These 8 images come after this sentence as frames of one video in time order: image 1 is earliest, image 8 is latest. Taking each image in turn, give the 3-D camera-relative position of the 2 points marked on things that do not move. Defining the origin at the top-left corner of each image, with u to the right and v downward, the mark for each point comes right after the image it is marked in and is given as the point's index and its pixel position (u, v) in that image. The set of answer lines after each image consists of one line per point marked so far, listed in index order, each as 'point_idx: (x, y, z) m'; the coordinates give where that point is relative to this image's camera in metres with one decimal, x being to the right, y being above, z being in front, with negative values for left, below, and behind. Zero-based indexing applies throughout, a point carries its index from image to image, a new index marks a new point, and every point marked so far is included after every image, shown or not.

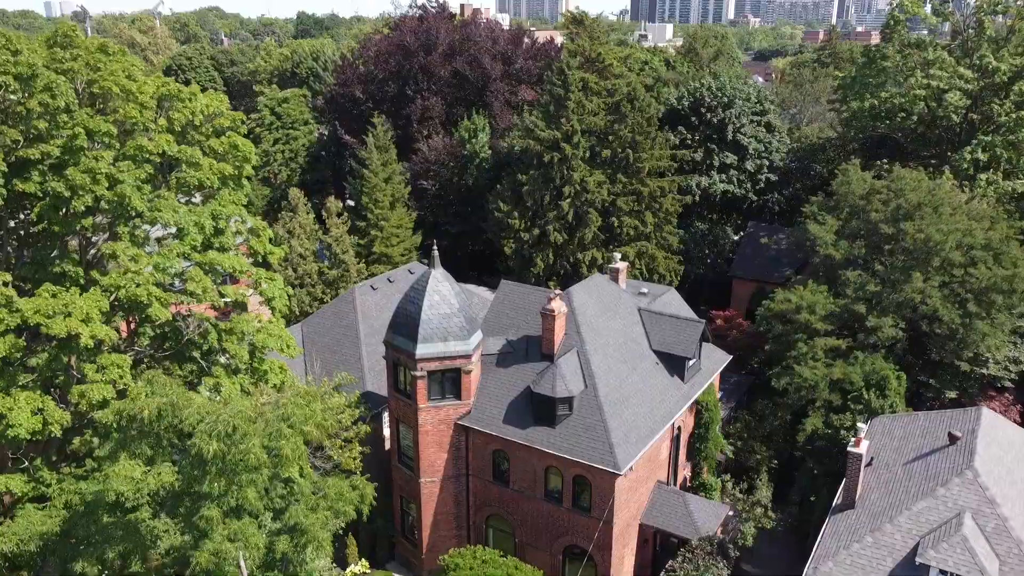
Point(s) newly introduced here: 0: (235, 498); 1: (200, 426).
0: (-4.5, -3.3, +13.2) m
1: (-5.0, -2.1, +12.9) m
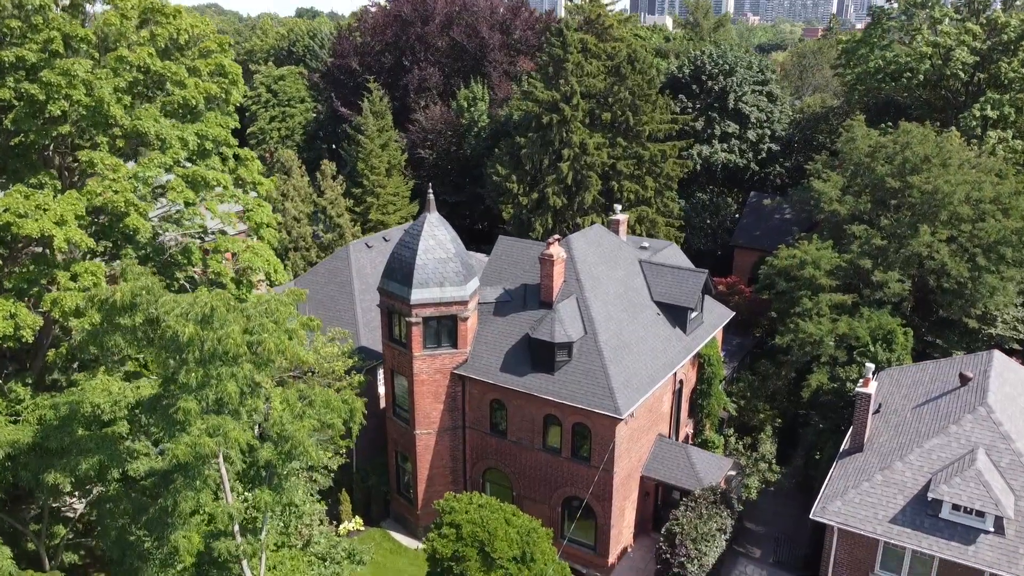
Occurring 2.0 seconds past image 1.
0: (-4.6, -1.5, +12.4) m
1: (-5.1, -0.3, +12.2) m
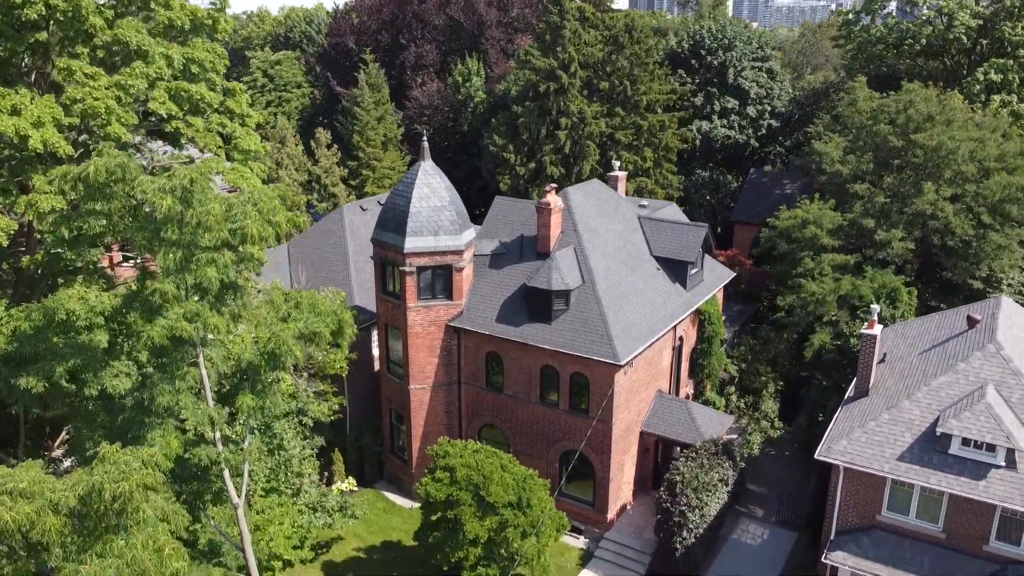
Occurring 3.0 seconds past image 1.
0: (-4.7, +0.2, +11.8) m
1: (-5.2, +1.4, +11.6) m
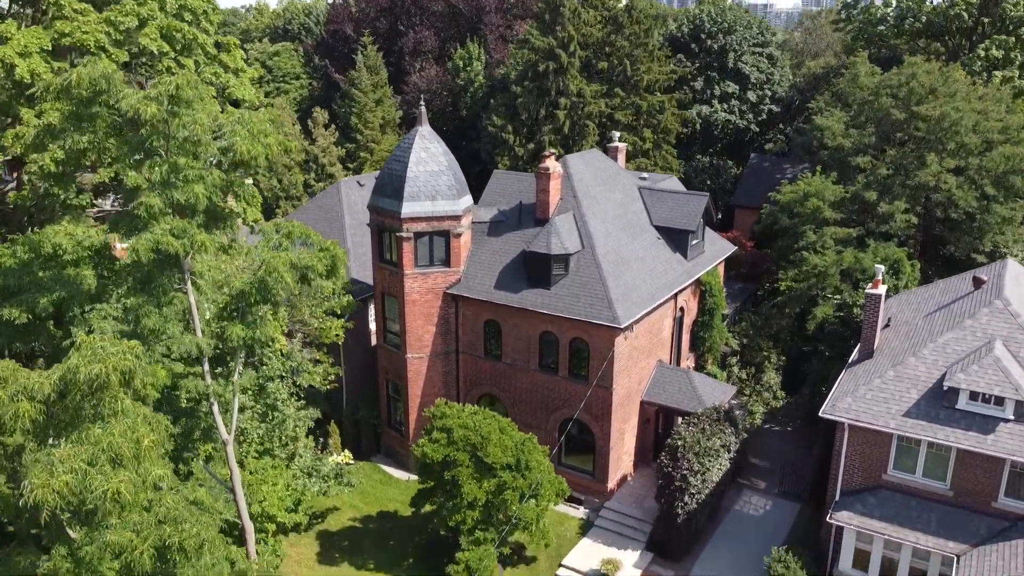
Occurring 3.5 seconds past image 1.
0: (-4.7, +1.4, +11.5) m
1: (-5.2, +2.6, +11.3) m
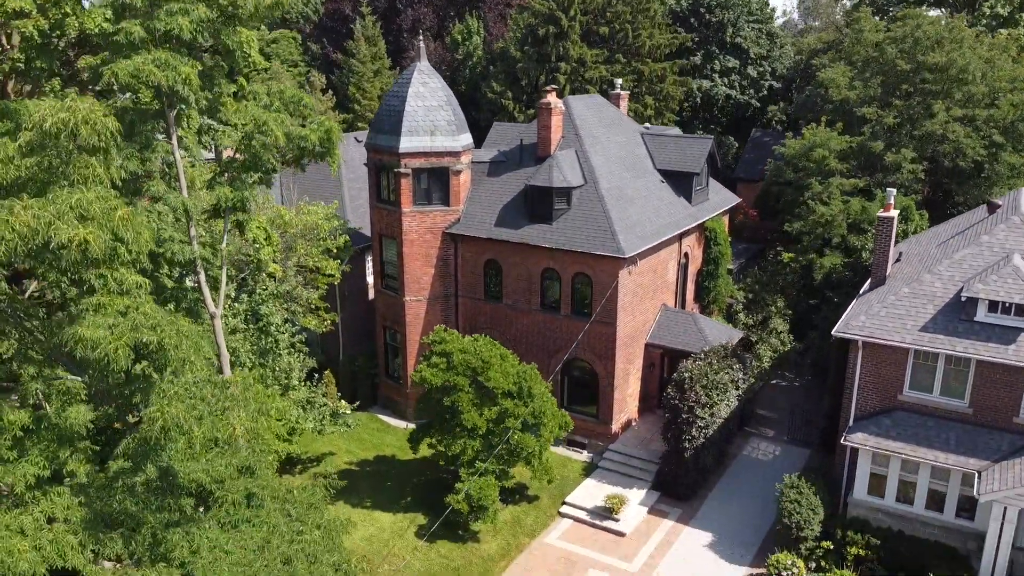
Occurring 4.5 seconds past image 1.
0: (-4.7, +3.5, +10.8) m
1: (-5.2, +4.7, +10.7) m
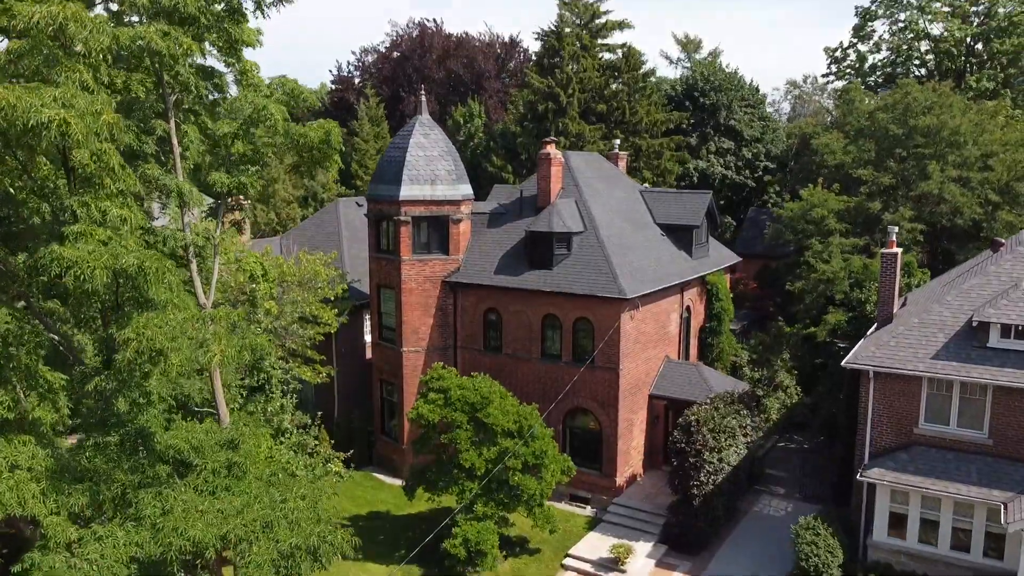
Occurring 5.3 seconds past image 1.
0: (-4.7, +3.8, +11.0) m
1: (-5.2, +5.1, +10.9) m
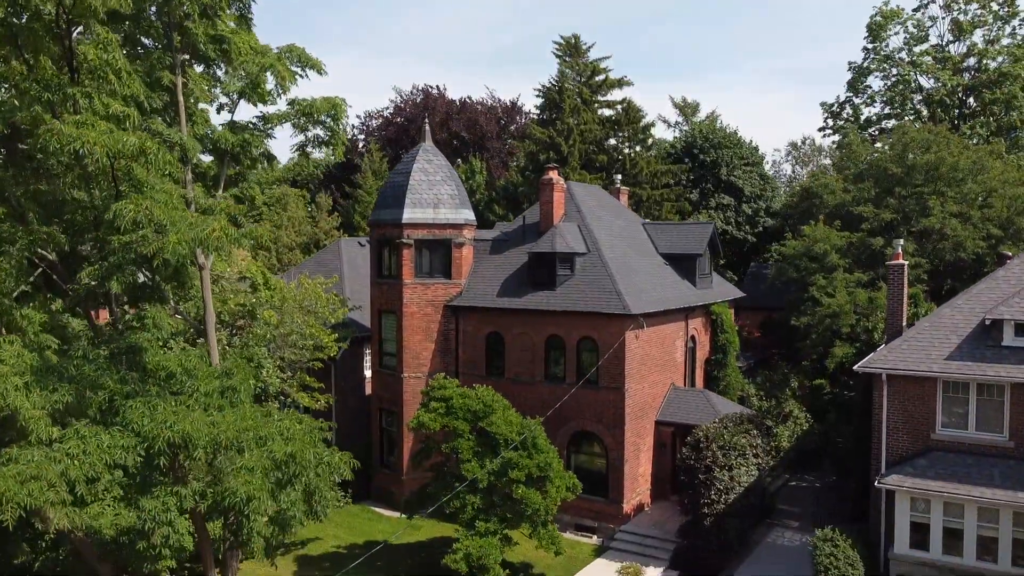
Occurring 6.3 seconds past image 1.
0: (-4.6, +4.5, +11.1) m
1: (-5.1, +5.8, +11.3) m
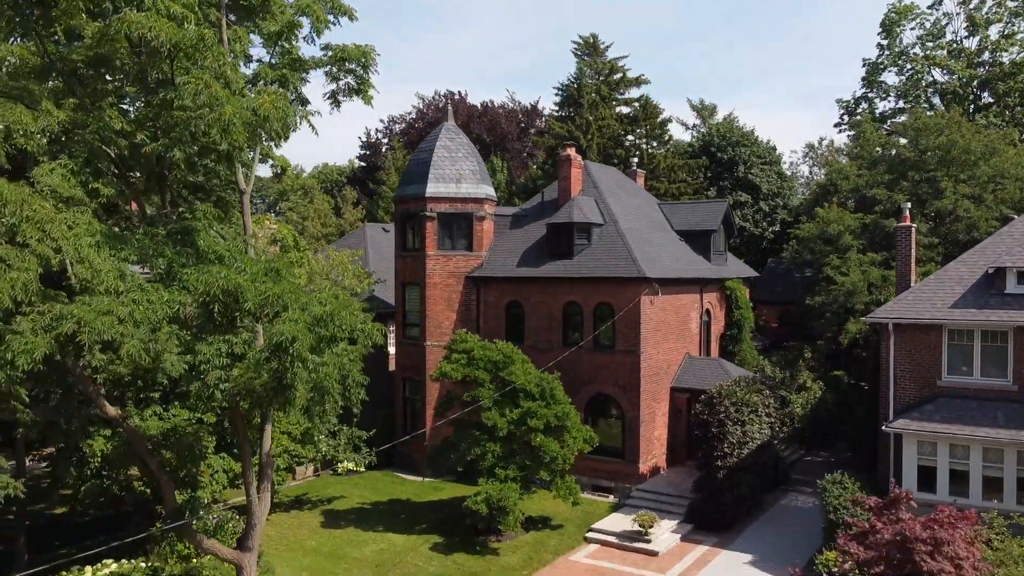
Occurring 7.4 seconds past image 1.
0: (-4.3, +5.7, +12.2) m
1: (-4.8, +7.0, +12.4) m
